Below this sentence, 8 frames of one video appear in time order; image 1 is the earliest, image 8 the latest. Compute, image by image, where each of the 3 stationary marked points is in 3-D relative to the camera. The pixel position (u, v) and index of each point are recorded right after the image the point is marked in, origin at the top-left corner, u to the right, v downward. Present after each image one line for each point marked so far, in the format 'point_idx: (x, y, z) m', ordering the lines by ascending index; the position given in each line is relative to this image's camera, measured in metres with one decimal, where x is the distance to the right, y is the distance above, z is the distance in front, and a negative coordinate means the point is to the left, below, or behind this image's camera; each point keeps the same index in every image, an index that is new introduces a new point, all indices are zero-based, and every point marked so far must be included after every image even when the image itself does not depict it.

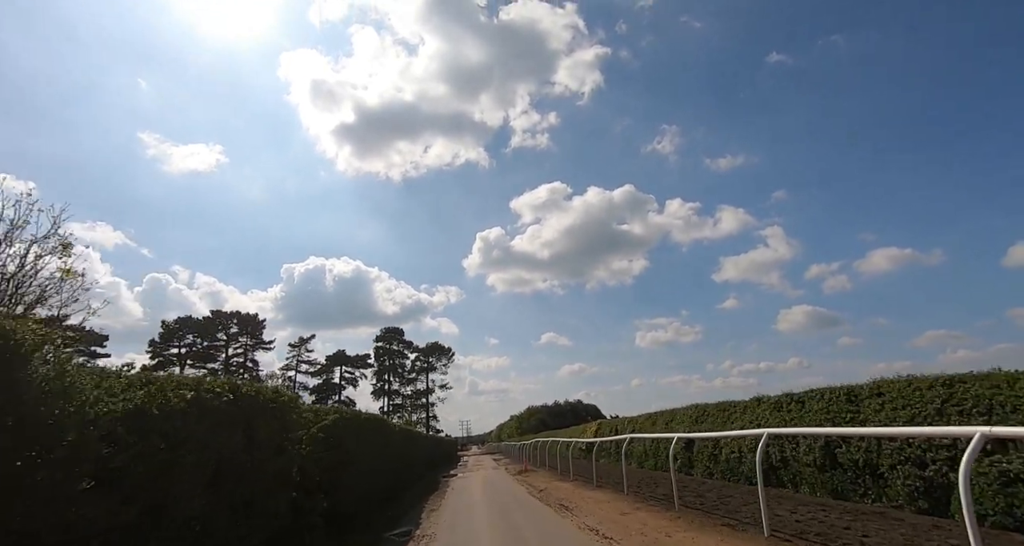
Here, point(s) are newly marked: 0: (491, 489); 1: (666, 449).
0: (-0.7, -6.9, +17.1) m
1: (+3.8, -4.3, +13.0) m
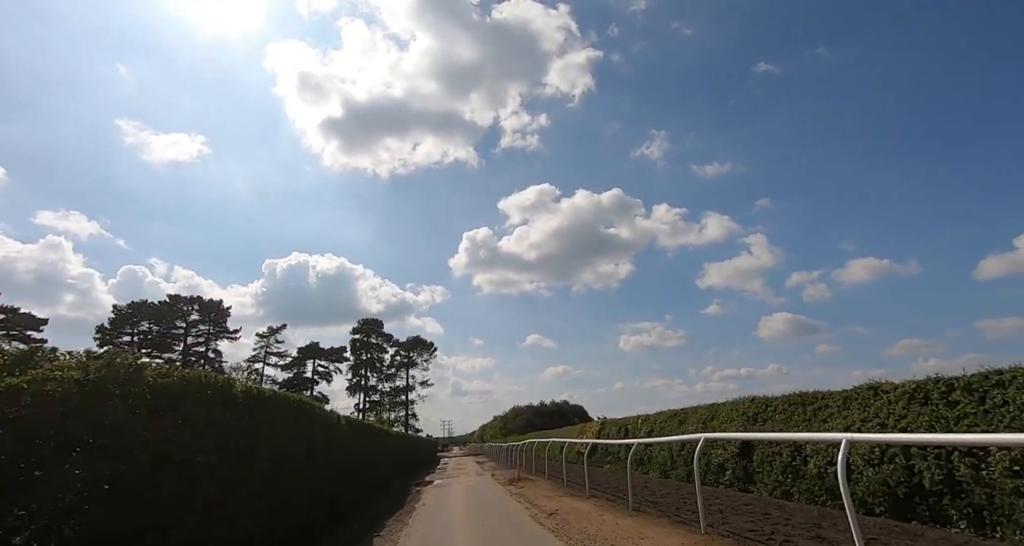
0: (-1.0, -5.9, +13.9) m
1: (+3.7, -3.4, +10.0) m
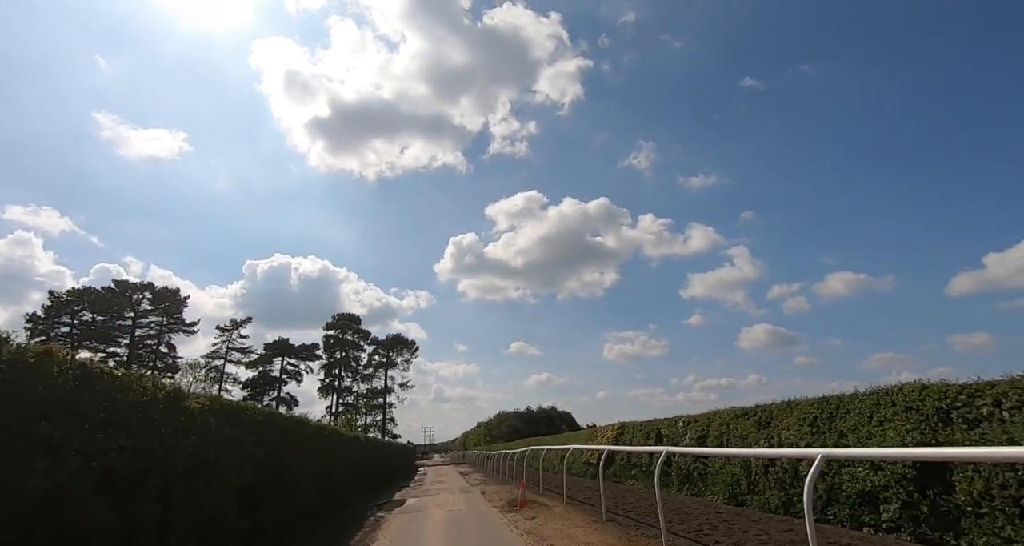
0: (-1.0, -4.9, +10.2) m
1: (+3.8, -2.5, +6.5) m
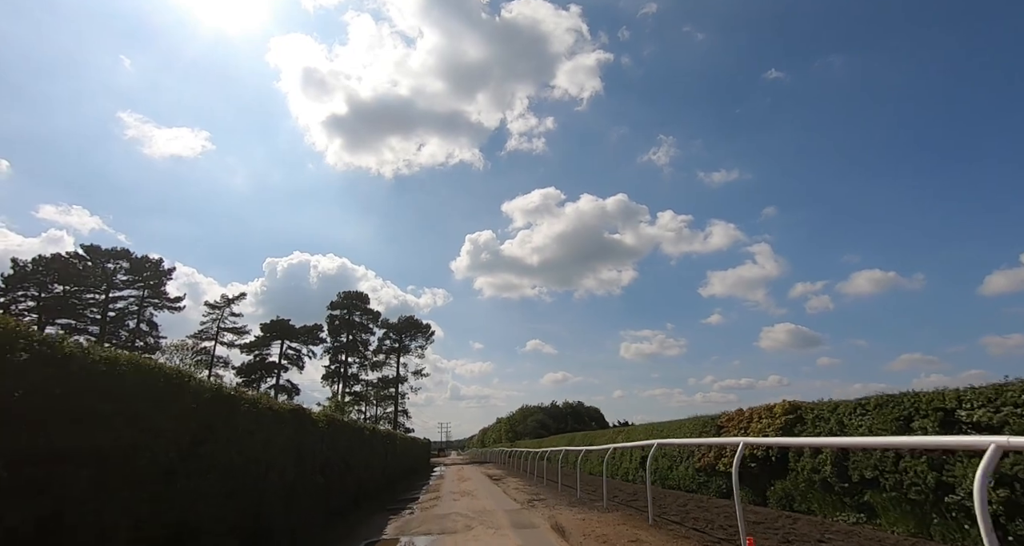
0: (+0.1, -3.0, +4.6) m
1: (+4.8, -0.5, +0.6) m
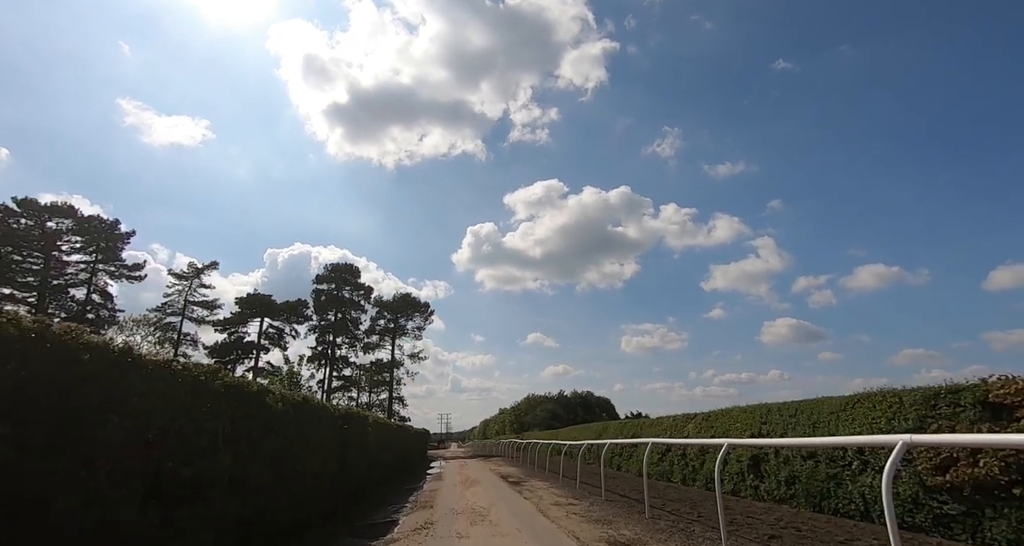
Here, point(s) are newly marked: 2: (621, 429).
0: (+0.6, -1.4, 0.0) m
1: (+5.3, +0.9, -4.0) m
2: (+3.3, -4.9, +16.6) m
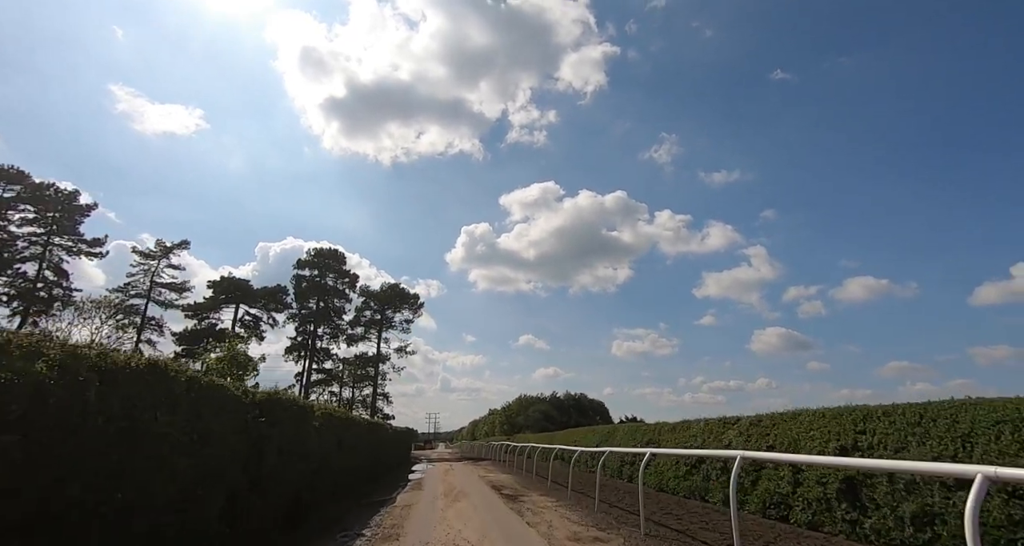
0: (+0.8, -0.8, -2.3) m
1: (+5.6, +1.4, -6.2) m
2: (+3.2, -4.4, +14.3) m
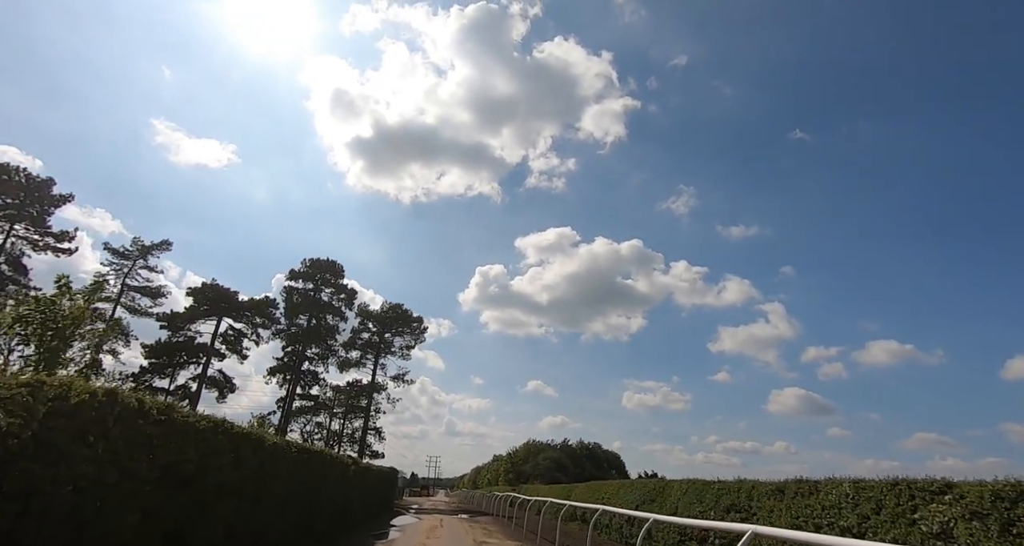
0: (+0.8, +0.8, -6.0) m
1: (+5.7, +3.1, -9.8) m
2: (+3.4, -4.3, +10.2) m
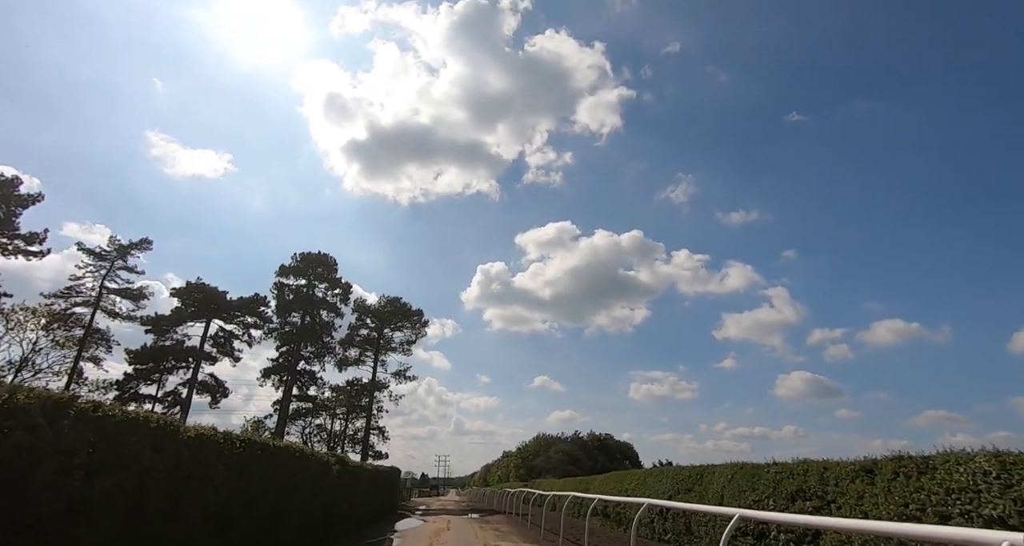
0: (+0.7, +1.4, -7.5) m
1: (+5.5, +3.9, -11.4) m
2: (+3.6, -3.5, +8.7) m
